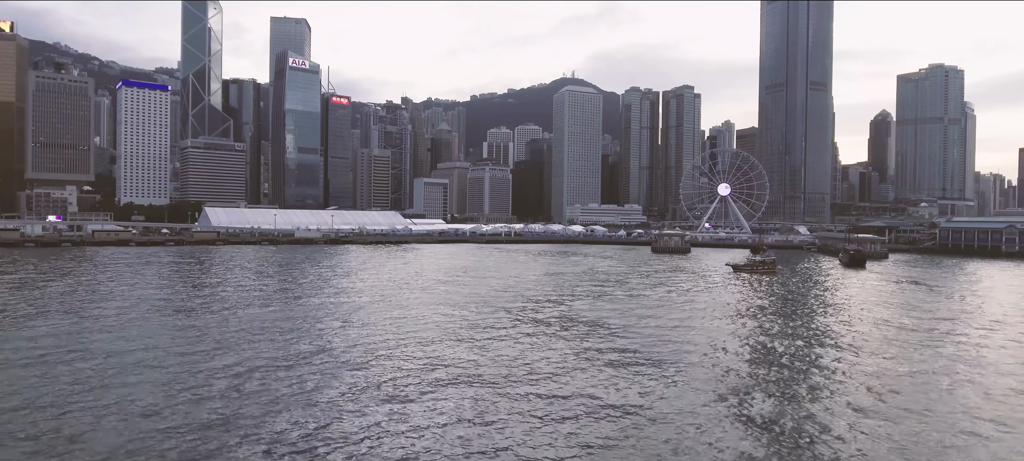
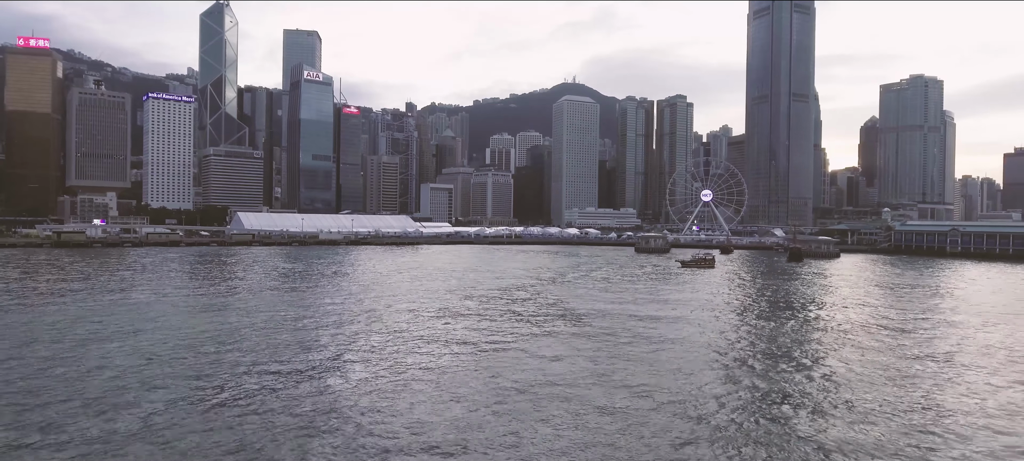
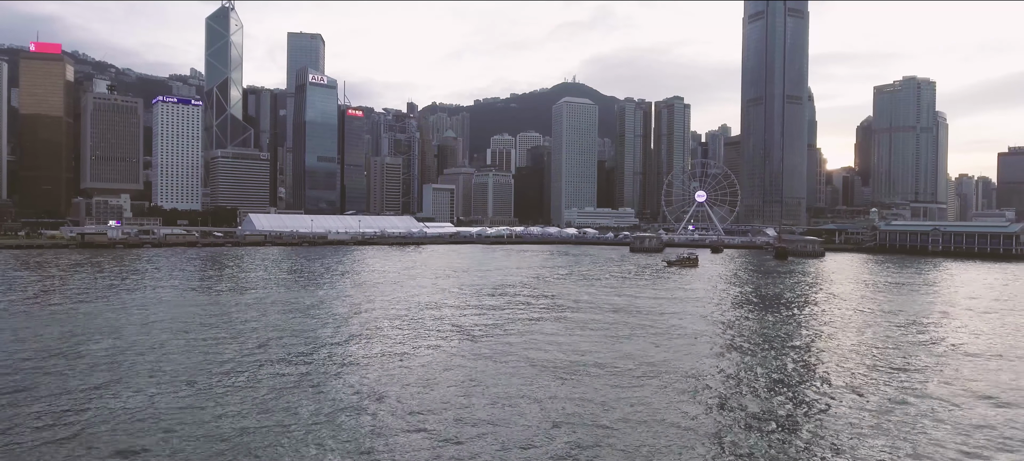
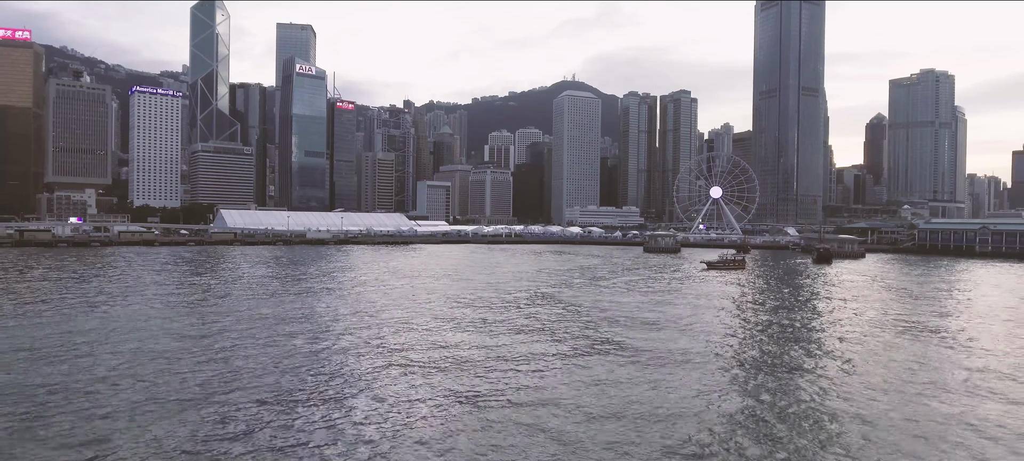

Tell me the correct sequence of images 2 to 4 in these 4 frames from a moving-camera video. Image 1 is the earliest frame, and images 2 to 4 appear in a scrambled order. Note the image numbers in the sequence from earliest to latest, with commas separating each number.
4, 2, 3
